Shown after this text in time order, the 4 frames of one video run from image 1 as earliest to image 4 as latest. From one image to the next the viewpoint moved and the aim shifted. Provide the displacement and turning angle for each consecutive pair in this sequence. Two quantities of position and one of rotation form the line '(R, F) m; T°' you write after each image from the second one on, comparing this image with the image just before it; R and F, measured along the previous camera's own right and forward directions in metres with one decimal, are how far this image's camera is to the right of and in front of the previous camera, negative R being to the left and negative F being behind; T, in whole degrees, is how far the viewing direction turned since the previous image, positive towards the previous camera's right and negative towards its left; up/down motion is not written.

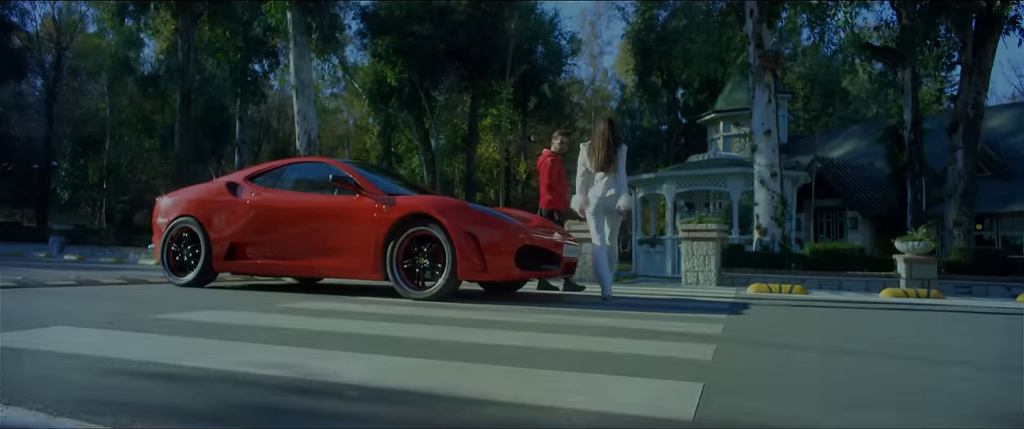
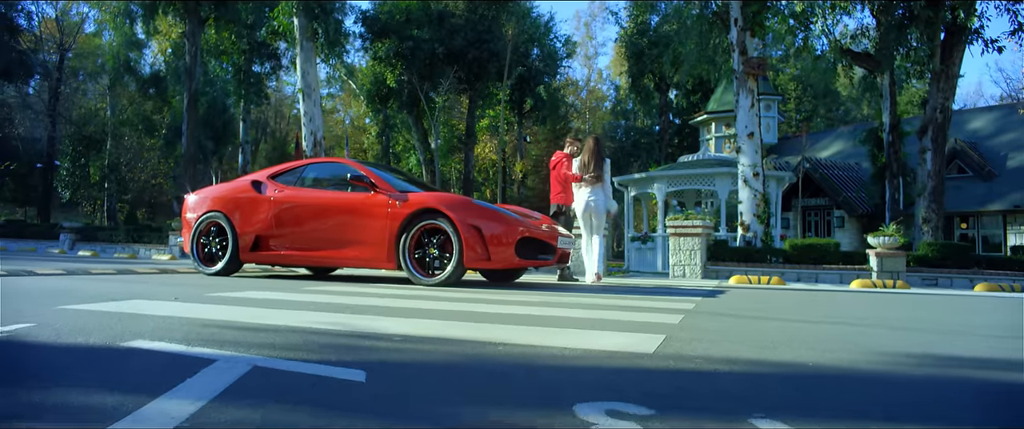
(-0.1, -1.0) m; 0°
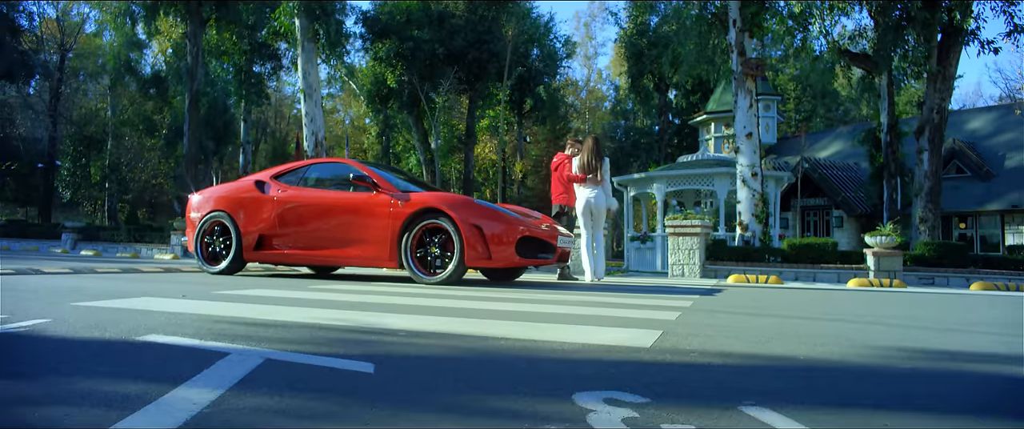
(0.0, -0.1) m; 0°
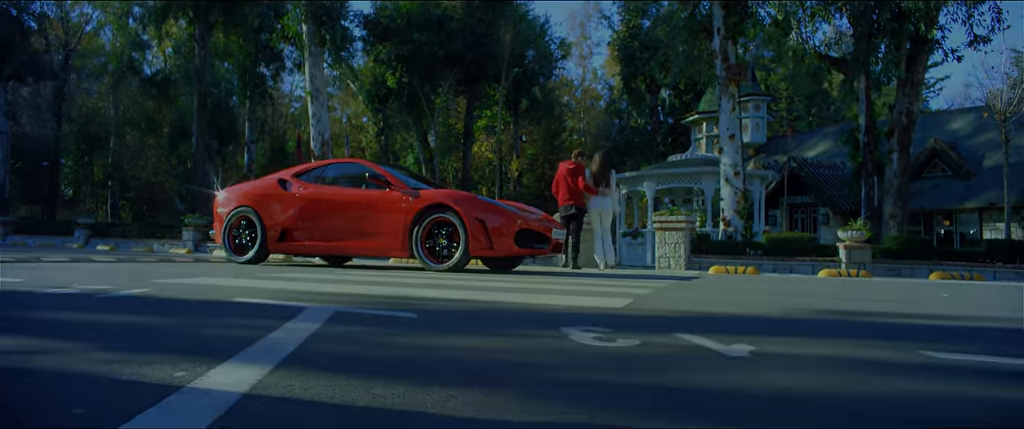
(-0.1, -1.2) m; 0°
